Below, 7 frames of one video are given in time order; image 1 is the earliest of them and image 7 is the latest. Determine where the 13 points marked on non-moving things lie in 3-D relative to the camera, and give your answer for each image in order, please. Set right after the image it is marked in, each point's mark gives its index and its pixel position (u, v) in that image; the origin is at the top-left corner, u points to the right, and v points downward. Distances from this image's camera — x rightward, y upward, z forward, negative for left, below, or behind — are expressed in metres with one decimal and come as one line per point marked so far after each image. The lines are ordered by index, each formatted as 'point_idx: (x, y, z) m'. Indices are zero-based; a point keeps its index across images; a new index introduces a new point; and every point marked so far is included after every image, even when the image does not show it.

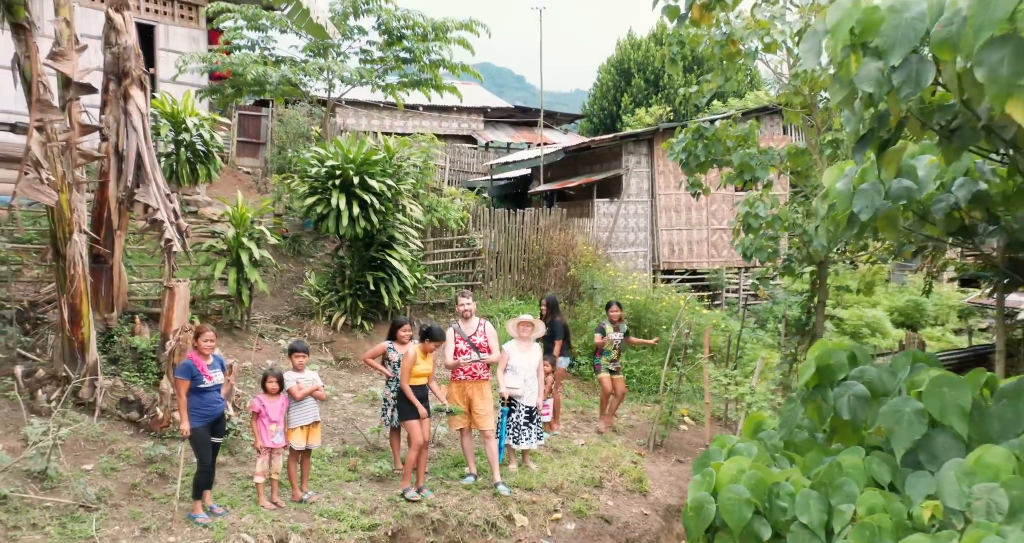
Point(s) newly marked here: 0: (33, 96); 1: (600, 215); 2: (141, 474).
0: (-2.8, +1.0, +4.3) m
1: (+1.1, +0.7, +9.1) m
2: (-2.2, -1.2, +4.4) m
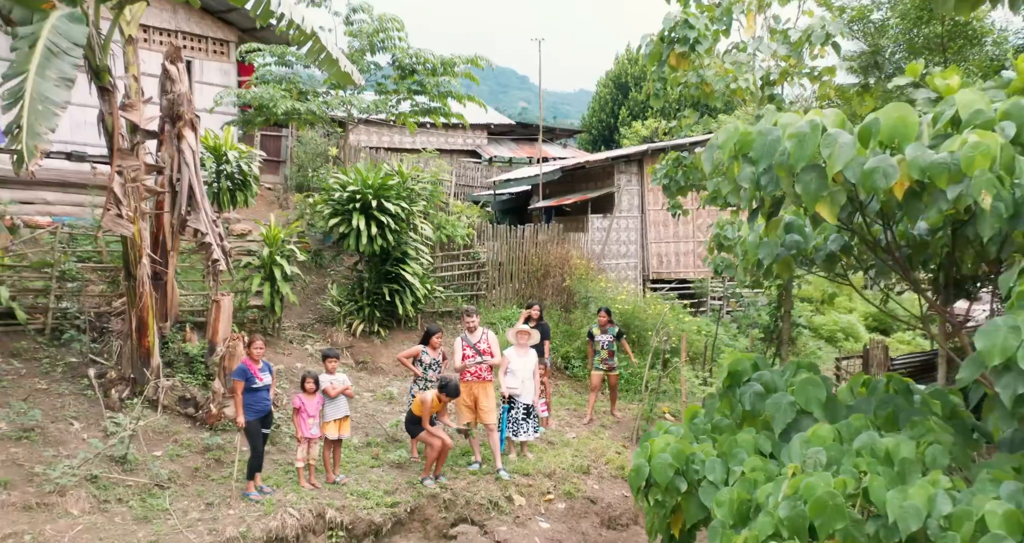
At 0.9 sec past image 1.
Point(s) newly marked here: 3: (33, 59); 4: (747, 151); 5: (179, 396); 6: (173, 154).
0: (-2.8, +0.9, +5.1) m
1: (+1.1, +0.6, +10.0) m
2: (-2.2, -1.4, +5.2) m
3: (-2.7, +1.2, +4.2) m
4: (+0.8, +0.4, +2.6) m
5: (-2.6, -1.0, +5.7) m
6: (-2.7, +1.0, +5.7) m
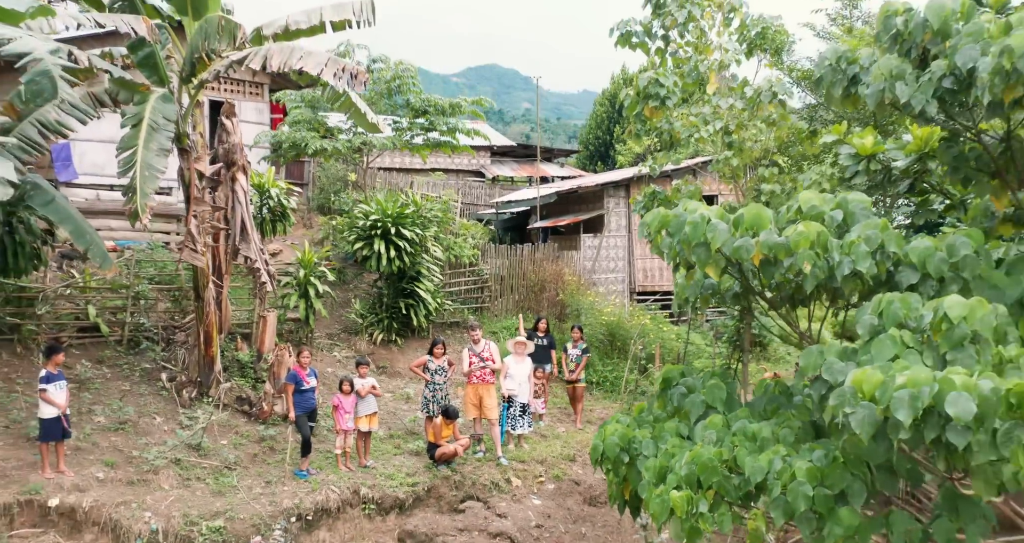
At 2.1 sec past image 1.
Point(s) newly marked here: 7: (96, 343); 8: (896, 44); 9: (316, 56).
0: (-2.8, +0.7, +6.4) m
1: (+1.1, +0.4, +11.2) m
2: (-2.2, -1.6, +6.5) m
3: (-2.7, +1.0, +5.4) m
4: (+0.8, +0.2, +3.8) m
5: (-2.6, -1.2, +6.9) m
6: (-2.7, +0.8, +6.9) m
7: (-4.1, -0.7, +7.2) m
8: (+2.2, +1.3, +4.1) m
9: (-1.6, +1.7, +6.2) m
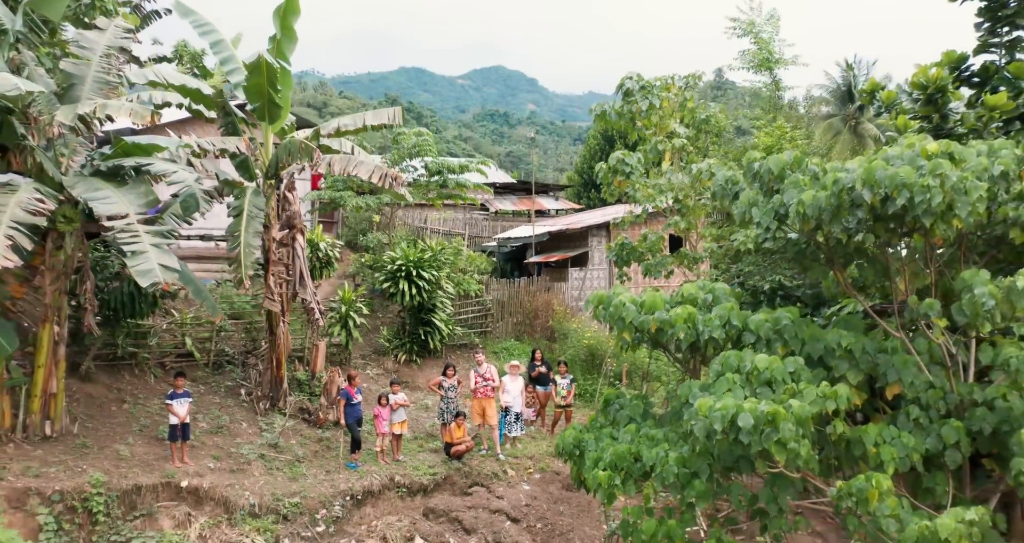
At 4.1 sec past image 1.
0: (-2.9, +0.2, +8.5) m
1: (+1.1, -0.1, +13.3) m
2: (-2.3, -2.1, +8.6) m
3: (-2.8, +0.5, +7.6) m
4: (+0.7, -0.3, +5.9) m
5: (-2.7, -1.7, +9.1) m
6: (-2.7, +0.3, +9.0) m
7: (-4.1, -1.2, +9.4) m
8: (+2.1, +0.8, +6.3) m
9: (-1.7, +1.2, +8.4) m
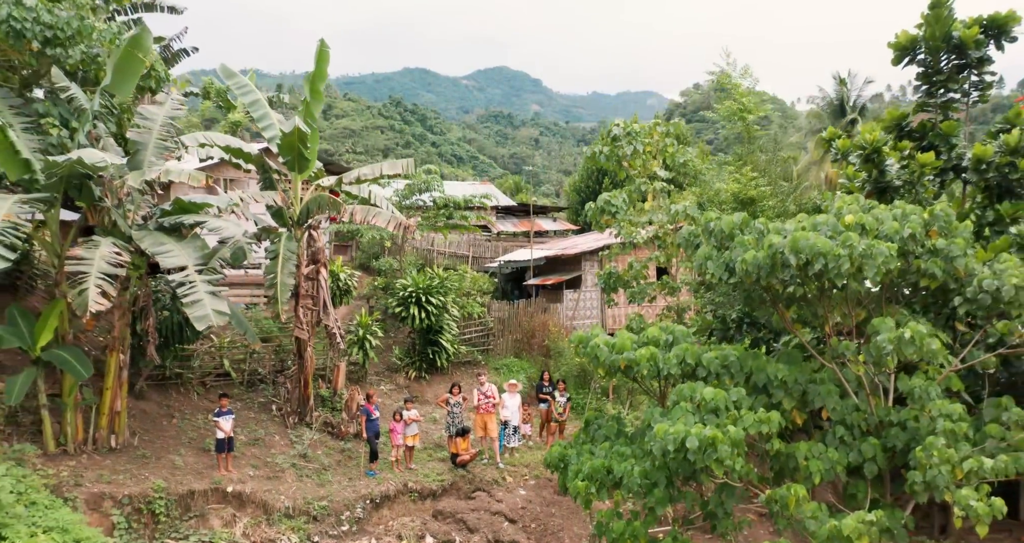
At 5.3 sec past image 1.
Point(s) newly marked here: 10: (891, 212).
0: (-2.9, -0.3, +9.8) m
1: (+1.1, -0.6, +14.5) m
2: (-2.3, -2.5, +9.9) m
3: (-2.8, +0.1, +8.8) m
4: (+0.7, -0.7, +7.2) m
5: (-2.7, -2.1, +10.4) m
6: (-2.8, -0.2, +10.3) m
7: (-4.2, -1.6, +10.6) m
8: (+2.1, +0.4, +7.5) m
9: (-1.7, +0.8, +9.6) m
10: (+3.7, +0.6, +7.1) m
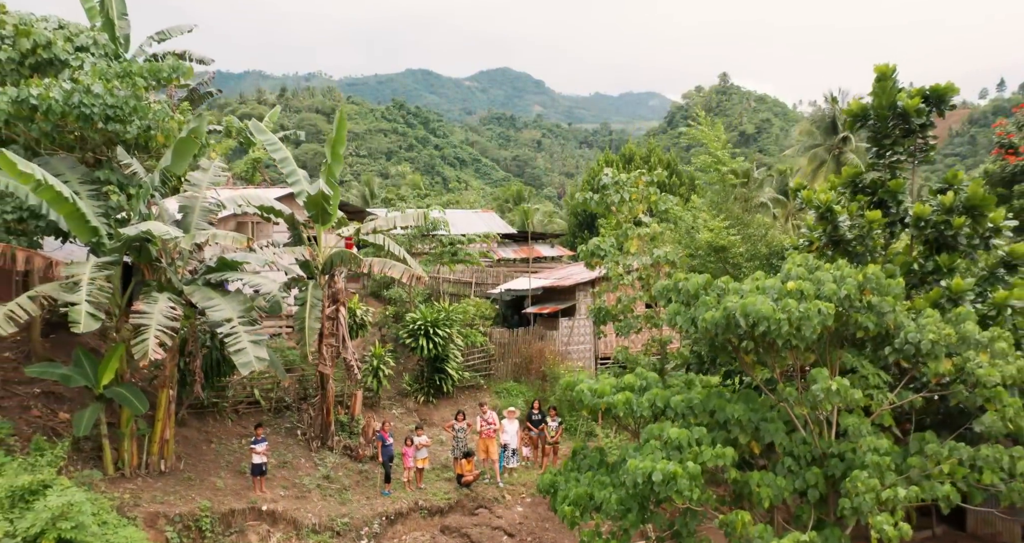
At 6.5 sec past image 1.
0: (-2.9, -0.9, +11.1) m
1: (+1.1, -1.2, +15.8) m
2: (-2.3, -3.1, +11.1) m
3: (-2.9, -0.6, +10.1) m
4: (+0.7, -1.3, +8.4) m
5: (-2.7, -2.8, +11.6) m
6: (-2.8, -0.8, +11.6) m
7: (-4.2, -2.3, +11.9) m
8: (+2.0, -0.3, +8.8) m
9: (-1.7, +0.1, +10.9) m
10: (+3.6, 0.0, +8.3) m
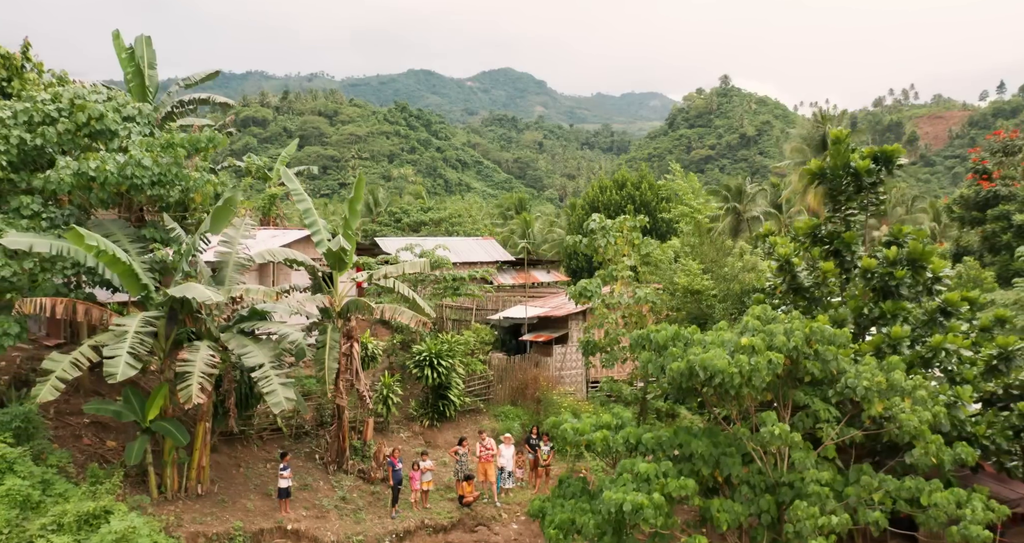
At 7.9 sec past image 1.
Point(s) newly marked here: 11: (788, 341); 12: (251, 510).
0: (-3.0, -1.6, +12.4) m
1: (+1.0, -1.9, +17.1) m
2: (-2.4, -3.9, +12.5) m
3: (-2.9, -1.3, +11.4) m
4: (+0.6, -2.0, +9.8) m
5: (-2.8, -3.5, +13.0) m
6: (-2.9, -1.5, +12.9) m
7: (-4.3, -3.0, +13.2) m
8: (+1.9, -1.0, +10.1) m
9: (-1.8, -0.6, +12.3) m
10: (+3.6, -0.8, +9.6) m
11: (+3.6, -0.9, +9.5) m
12: (-4.0, -3.7, +11.3) m
